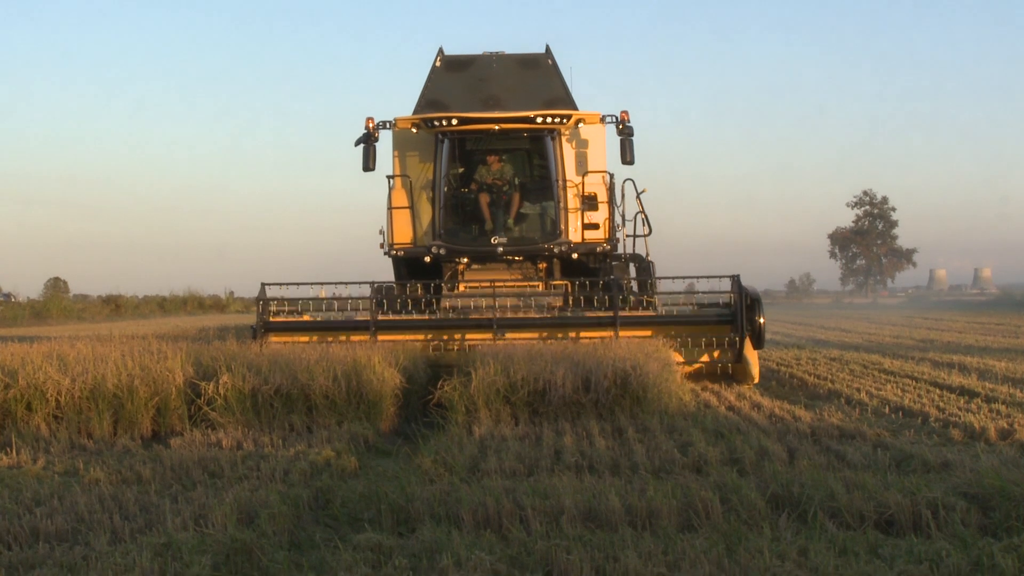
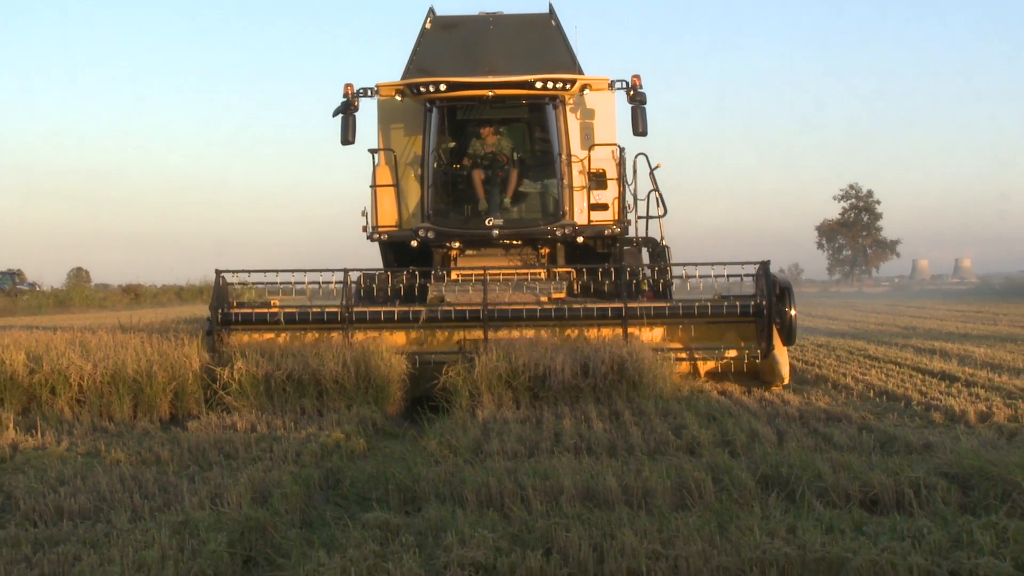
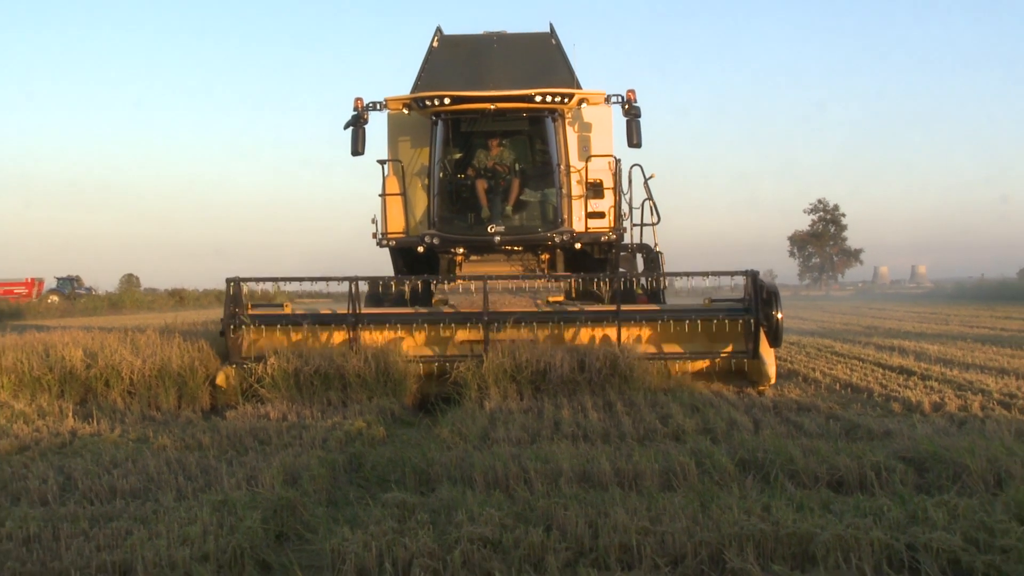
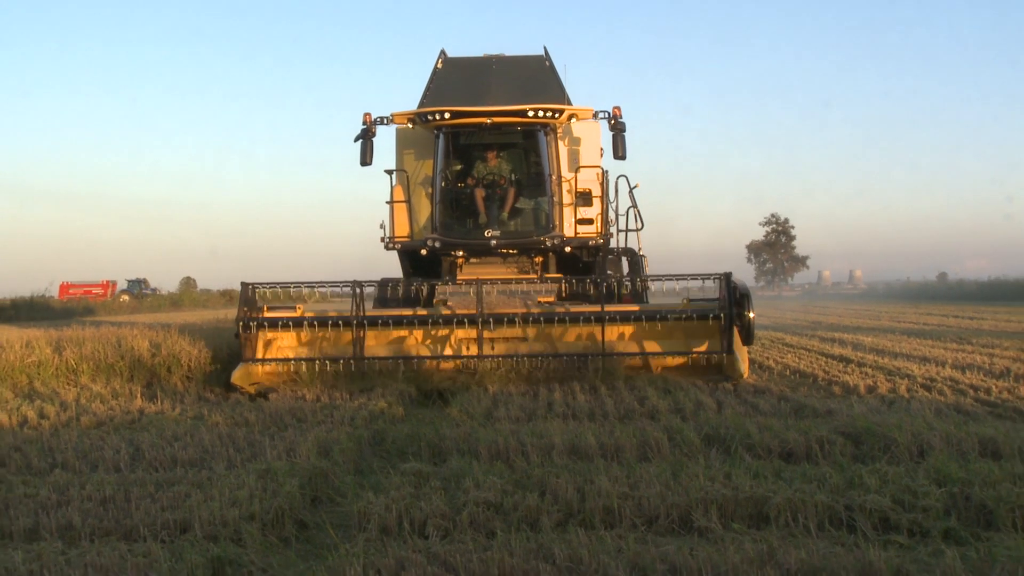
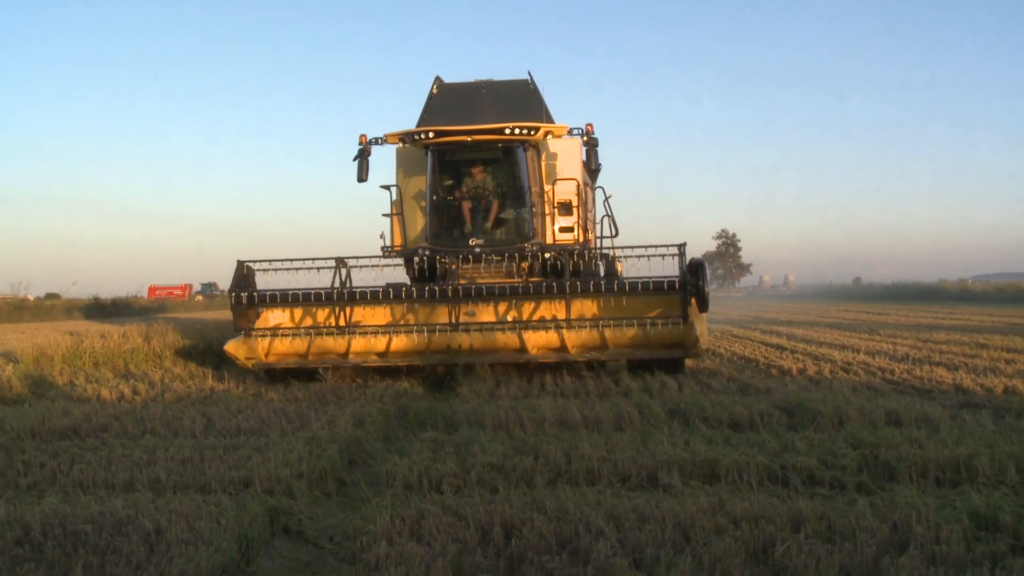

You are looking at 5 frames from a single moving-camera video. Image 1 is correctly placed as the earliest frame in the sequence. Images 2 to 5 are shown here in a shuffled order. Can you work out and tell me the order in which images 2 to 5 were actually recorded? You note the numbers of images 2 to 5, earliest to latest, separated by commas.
2, 3, 4, 5
